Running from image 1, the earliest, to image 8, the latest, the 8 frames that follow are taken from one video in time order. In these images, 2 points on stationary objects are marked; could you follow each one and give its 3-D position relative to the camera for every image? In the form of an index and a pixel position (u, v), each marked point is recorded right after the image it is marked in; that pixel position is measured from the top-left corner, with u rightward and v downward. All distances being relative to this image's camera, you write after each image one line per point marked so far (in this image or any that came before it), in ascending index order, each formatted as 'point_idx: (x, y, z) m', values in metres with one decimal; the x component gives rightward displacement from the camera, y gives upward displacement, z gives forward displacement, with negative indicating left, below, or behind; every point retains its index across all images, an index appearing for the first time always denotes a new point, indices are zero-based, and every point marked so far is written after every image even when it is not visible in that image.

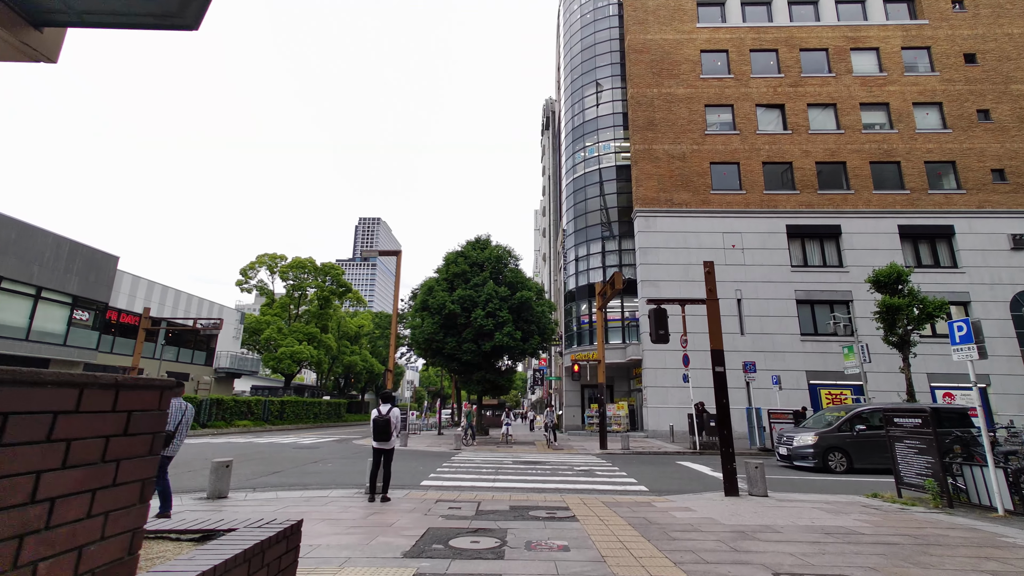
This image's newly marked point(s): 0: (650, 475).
0: (+3.2, -4.4, +10.5) m
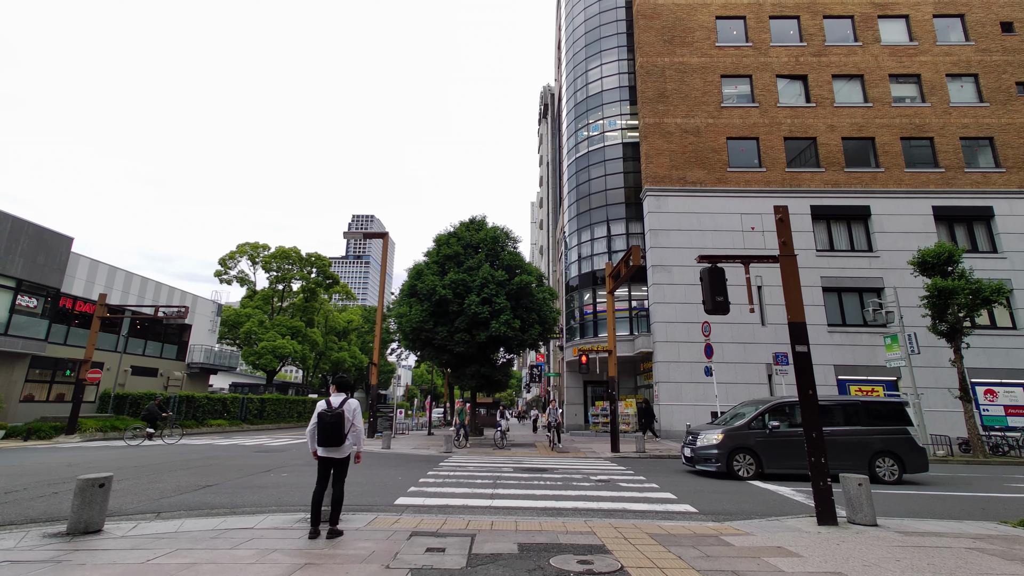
0: (+3.2, -3.7, +8.2) m
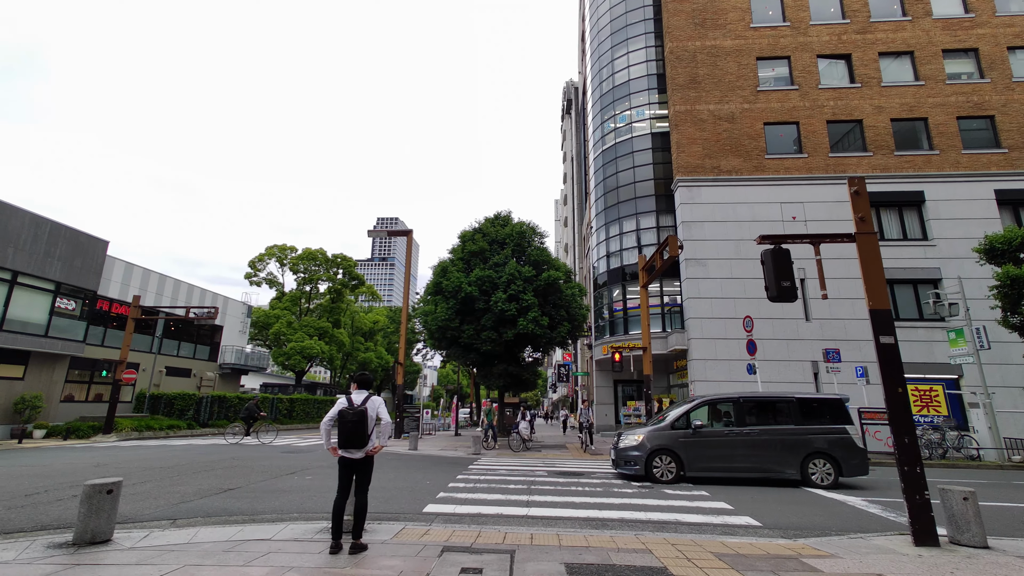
0: (+3.8, -3.5, +7.4) m
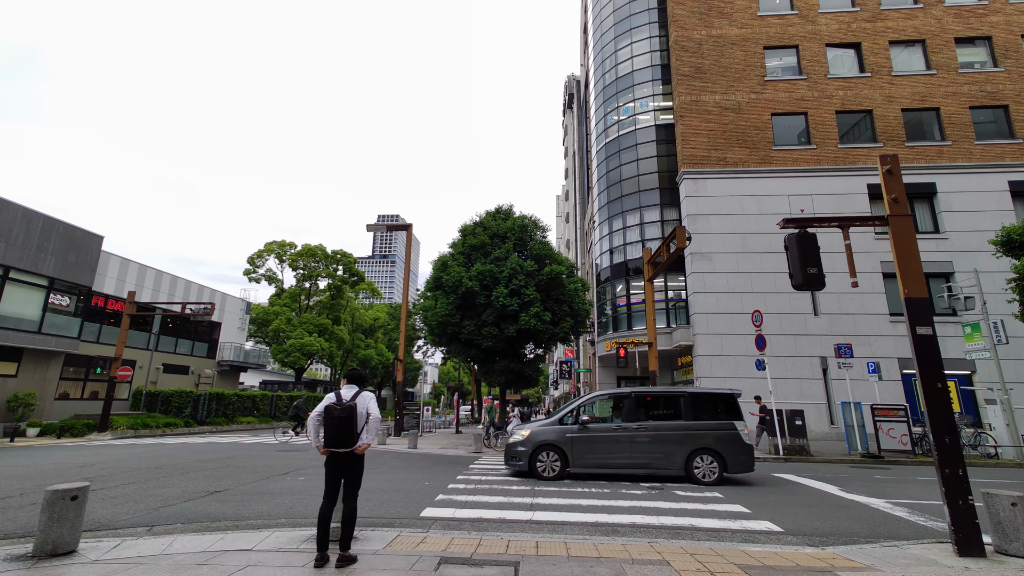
0: (+3.9, -3.3, +7.0) m
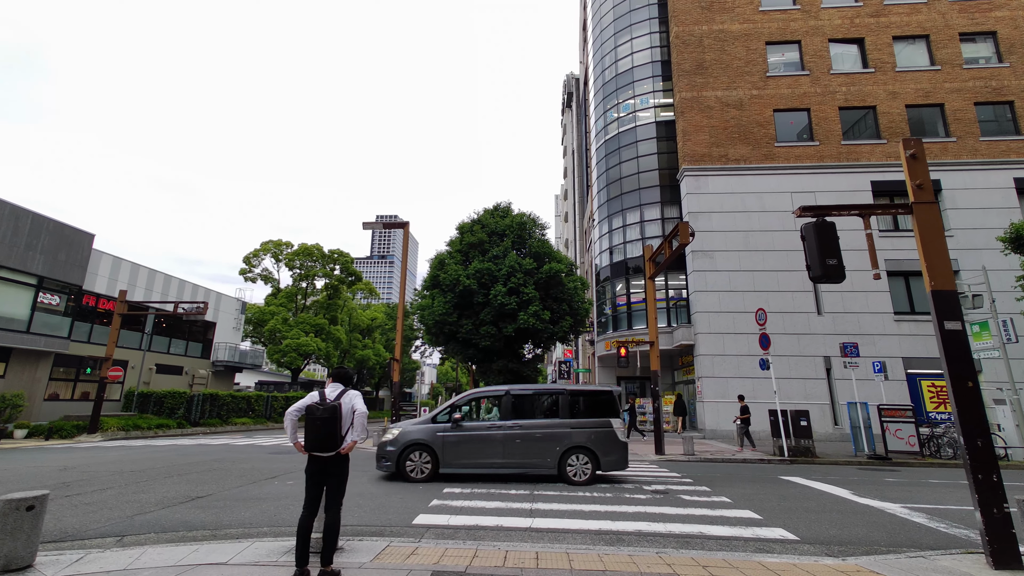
0: (+3.9, -3.2, +6.7) m
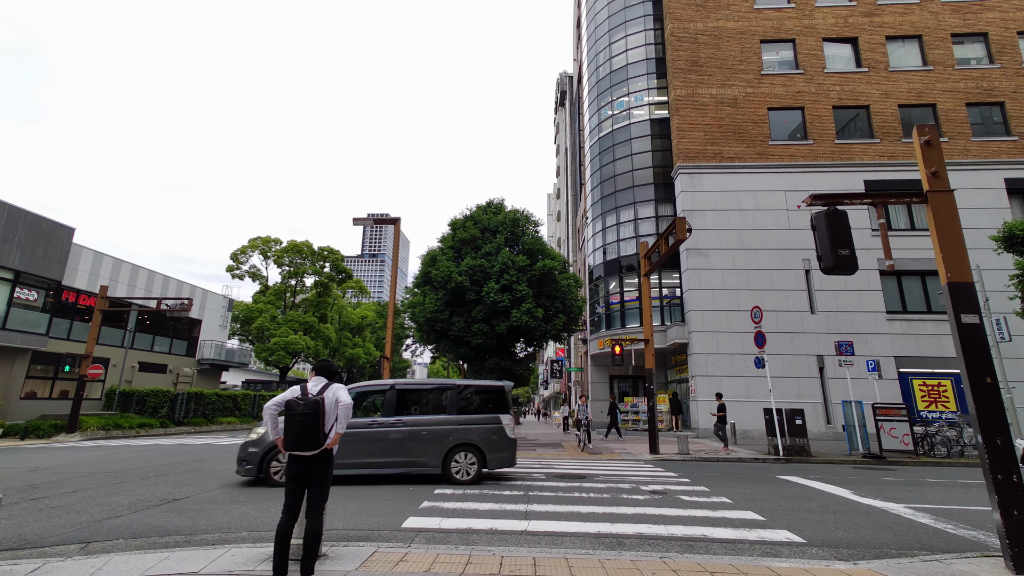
0: (+3.8, -3.1, +6.5) m
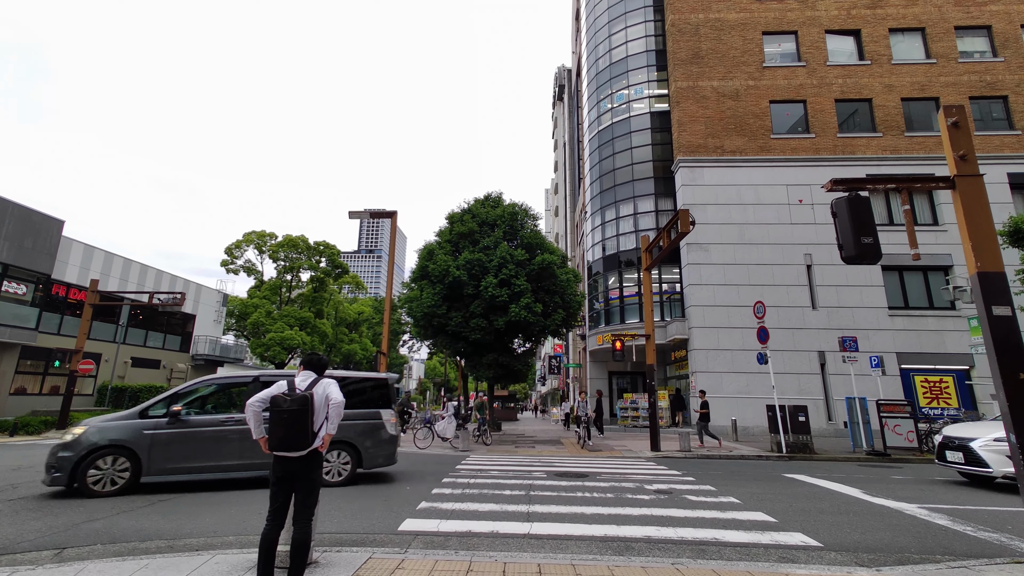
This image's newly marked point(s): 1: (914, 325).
0: (+3.8, -3.0, +6.2) m
1: (+16.1, -1.5, +18.0) m
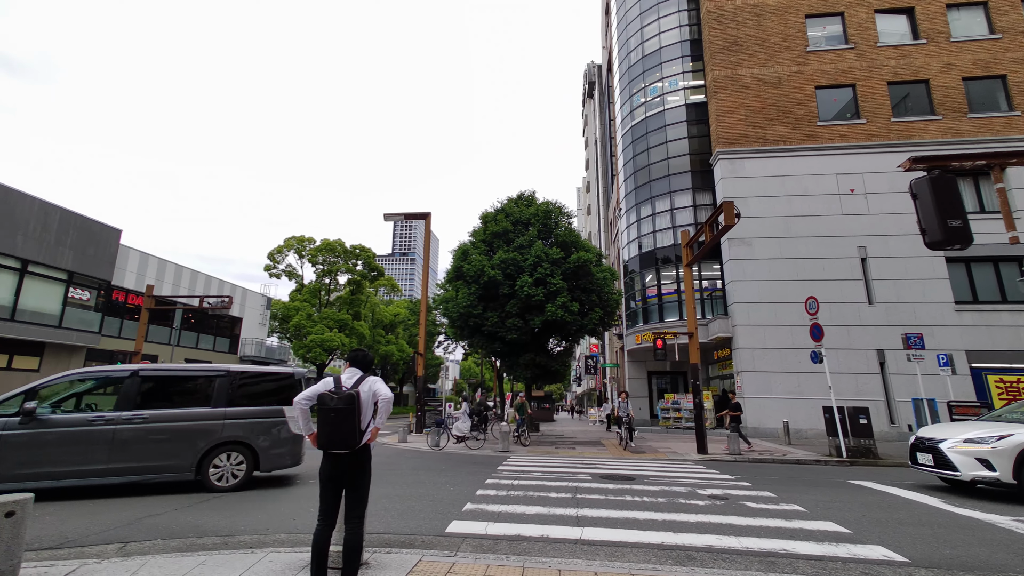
0: (+4.4, -2.9, +5.8) m
1: (+17.5, -1.2, +16.7) m
